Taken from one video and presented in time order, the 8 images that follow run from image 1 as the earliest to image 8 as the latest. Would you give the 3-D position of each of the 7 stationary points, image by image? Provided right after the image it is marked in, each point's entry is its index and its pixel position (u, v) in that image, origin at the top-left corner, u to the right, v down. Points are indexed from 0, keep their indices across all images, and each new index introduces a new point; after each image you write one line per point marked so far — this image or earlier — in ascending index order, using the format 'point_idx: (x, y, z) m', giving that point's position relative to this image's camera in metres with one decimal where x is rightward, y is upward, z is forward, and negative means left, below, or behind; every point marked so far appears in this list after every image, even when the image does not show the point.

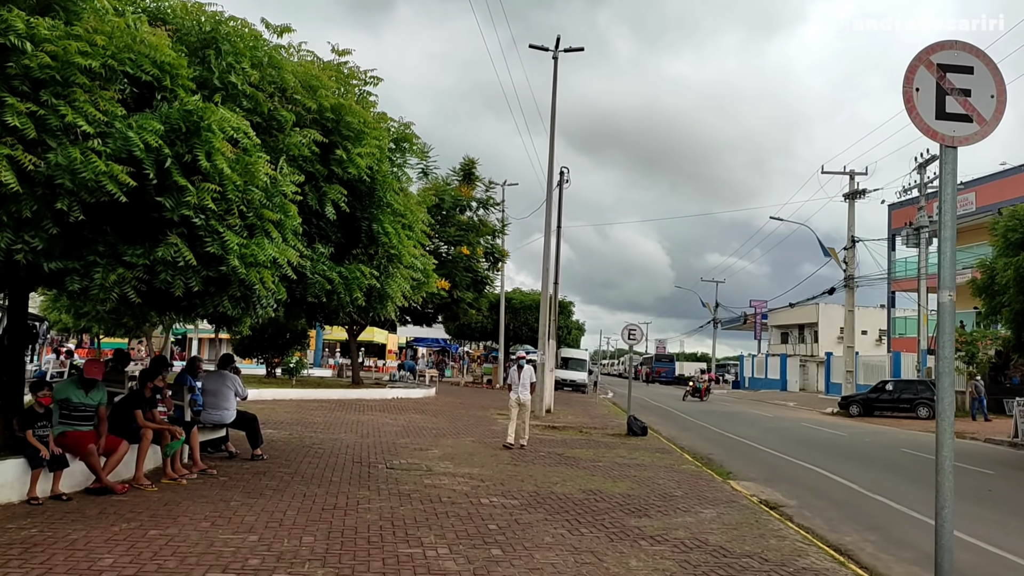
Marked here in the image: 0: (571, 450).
0: (+1.0, -2.7, +14.1) m
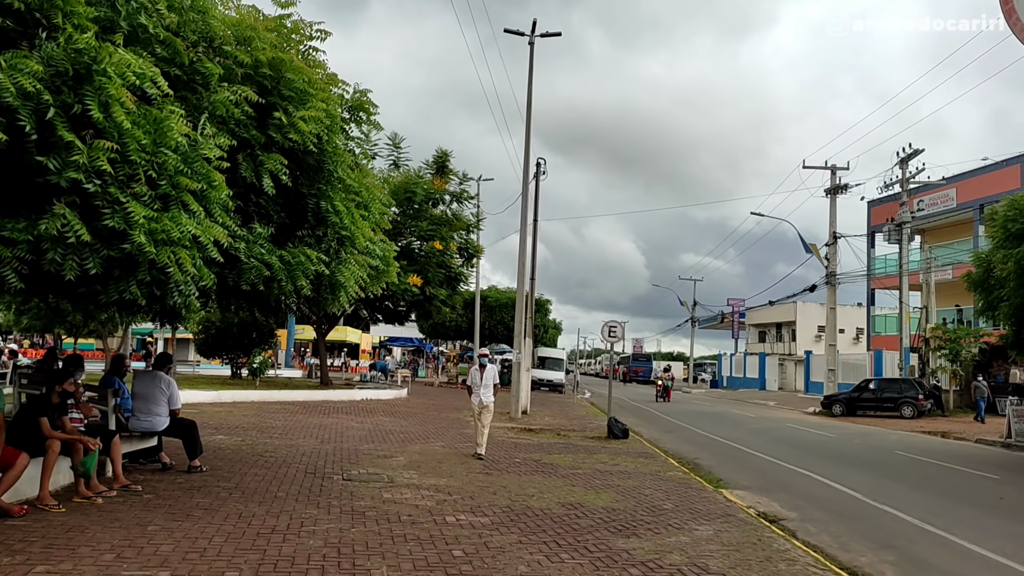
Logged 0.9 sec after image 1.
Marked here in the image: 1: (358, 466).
0: (+0.6, -2.6, +13.1) m
1: (-1.9, -2.2, +10.2) m
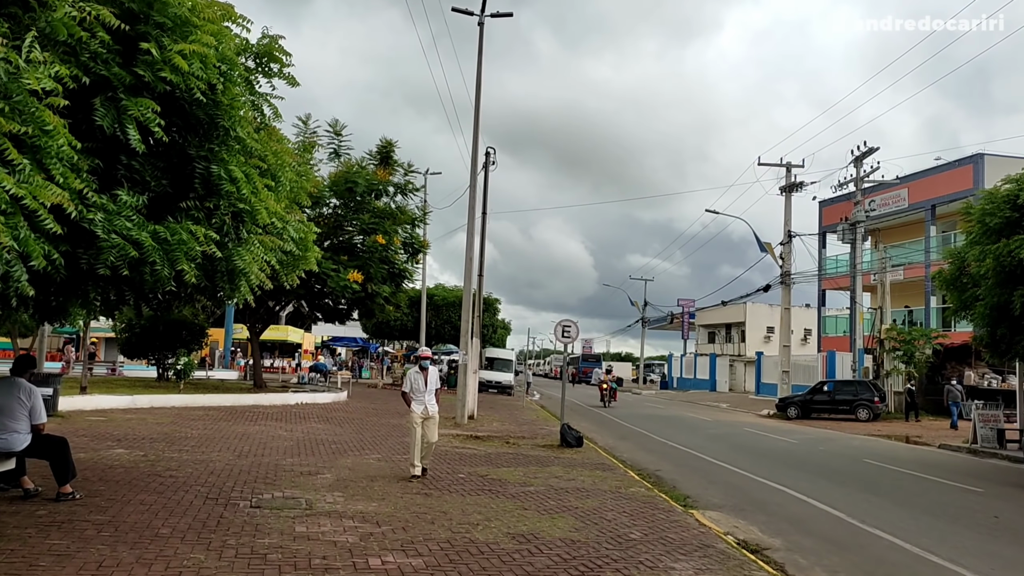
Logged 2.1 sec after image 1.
0: (-0.2, -2.6, +11.8) m
1: (-2.5, -2.1, +8.7) m
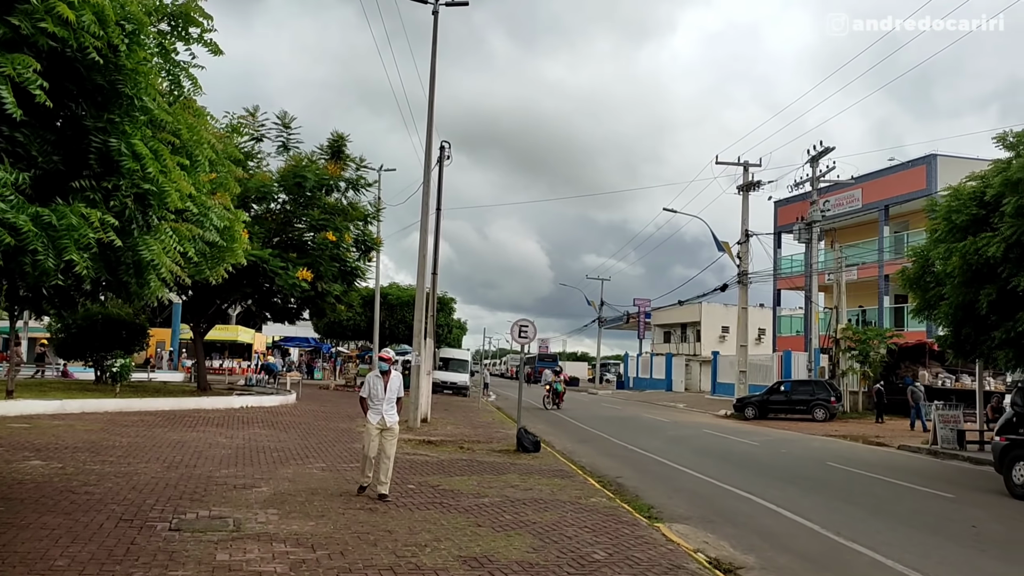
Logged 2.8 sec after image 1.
0: (-0.9, -2.5, +11.0) m
1: (-2.9, -2.0, +7.9) m
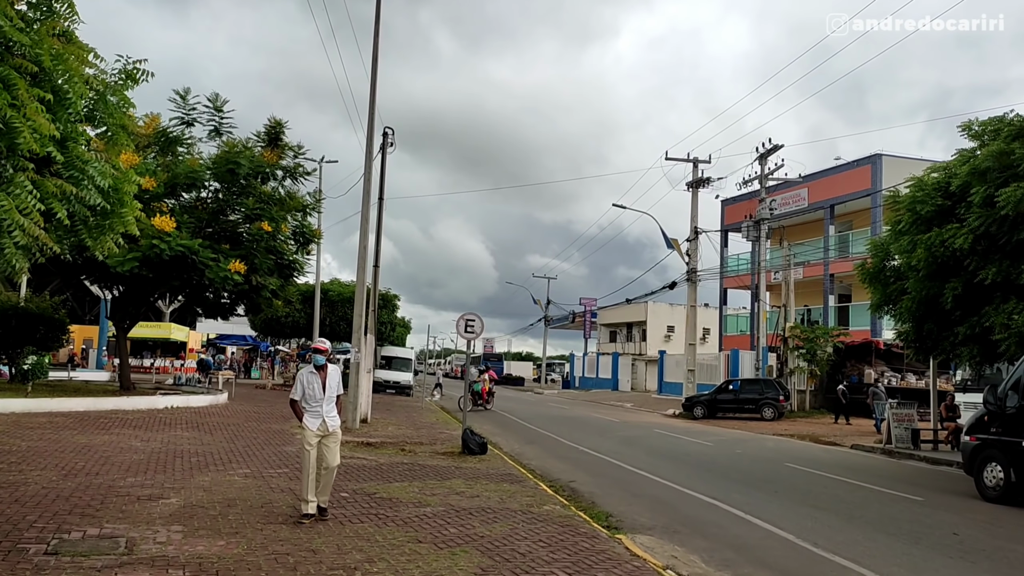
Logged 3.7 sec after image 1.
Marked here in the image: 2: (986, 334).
0: (-1.5, -2.4, +10.0) m
1: (-3.4, -1.9, +6.7) m
2: (+7.0, -0.7, +12.4) m
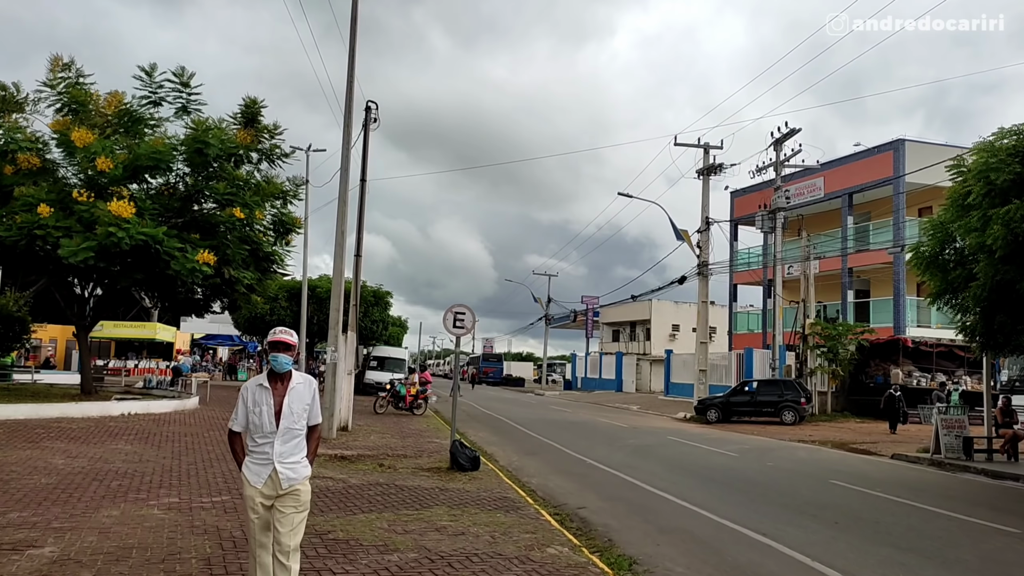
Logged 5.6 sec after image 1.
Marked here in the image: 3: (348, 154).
0: (-1.6, -2.2, +7.9) m
1: (-3.4, -1.7, +4.6) m
2: (+7.0, -0.5, +10.3) m
3: (-3.5, +2.9, +18.0) m
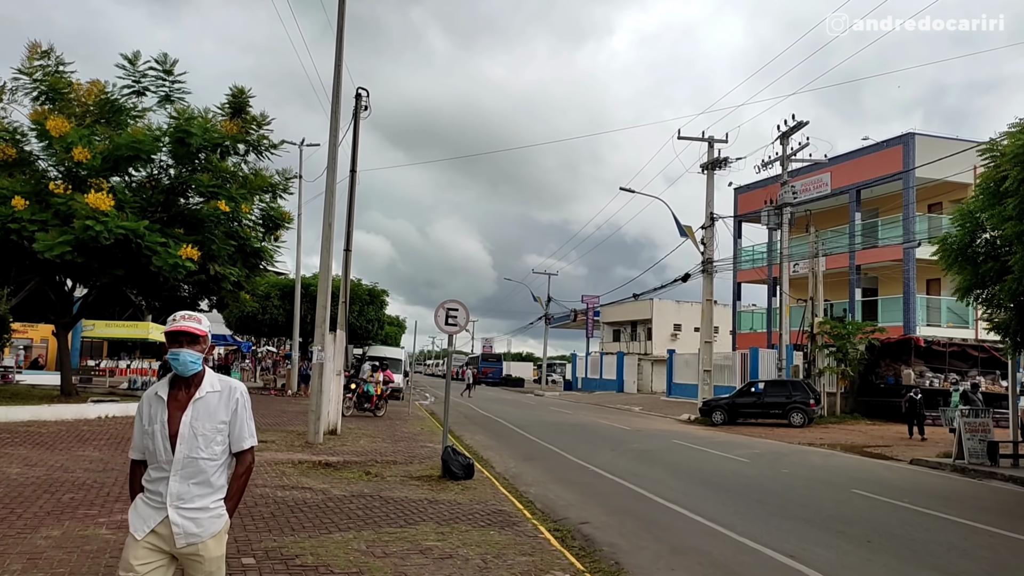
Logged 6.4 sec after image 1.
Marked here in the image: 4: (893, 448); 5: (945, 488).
0: (-1.6, -2.1, +7.0) m
1: (-3.5, -1.6, +3.7) m
2: (+6.9, -0.4, +9.4) m
3: (-3.5, +3.0, +17.1) m
4: (+8.8, -3.7, +19.4) m
5: (+6.1, -2.8, +11.8) m
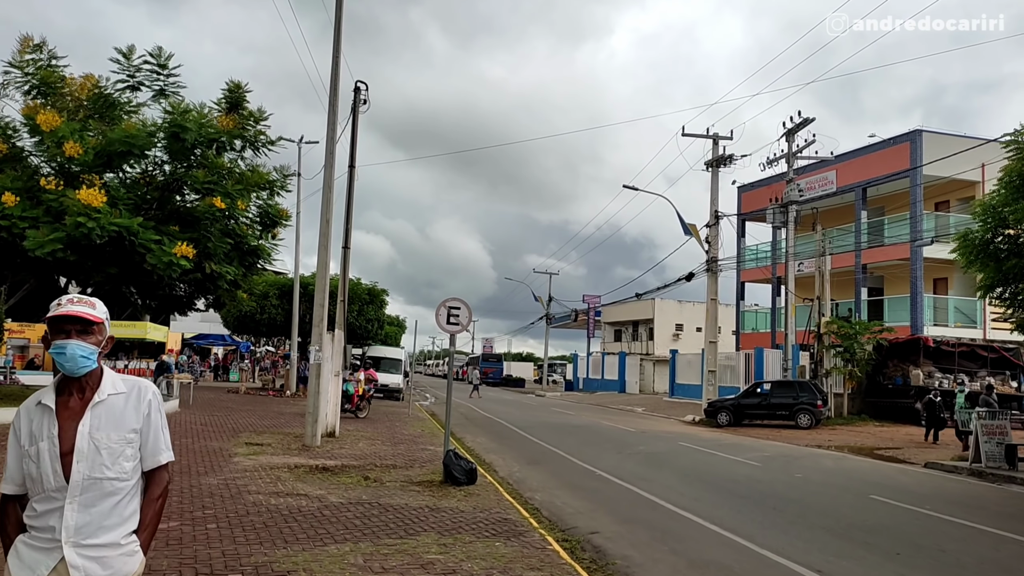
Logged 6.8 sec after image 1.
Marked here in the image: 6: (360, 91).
0: (-1.6, -2.1, +6.6) m
1: (-3.4, -1.6, +3.3) m
2: (+7.0, -0.4, +8.9) m
3: (-3.5, +3.0, +16.7) m
4: (+8.8, -3.7, +18.9) m
5: (+6.2, -2.8, +11.4) m
6: (-3.2, +4.1, +17.4) m
